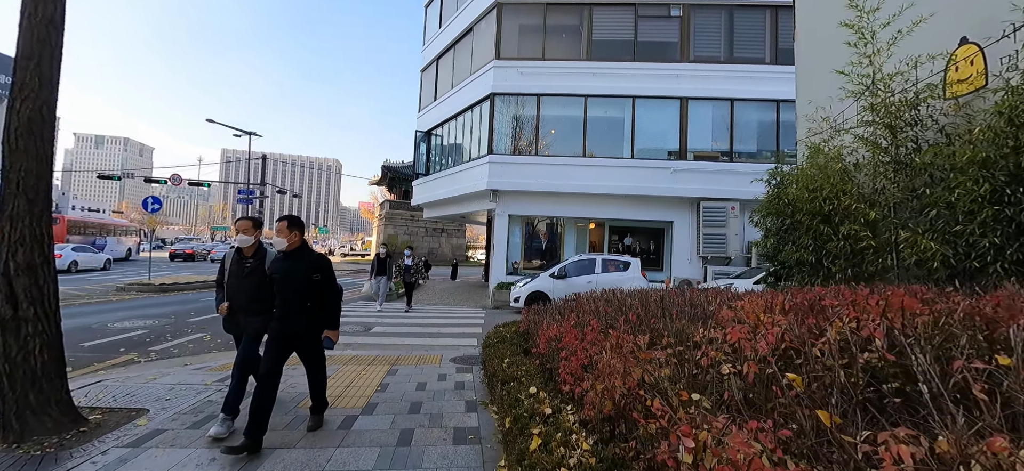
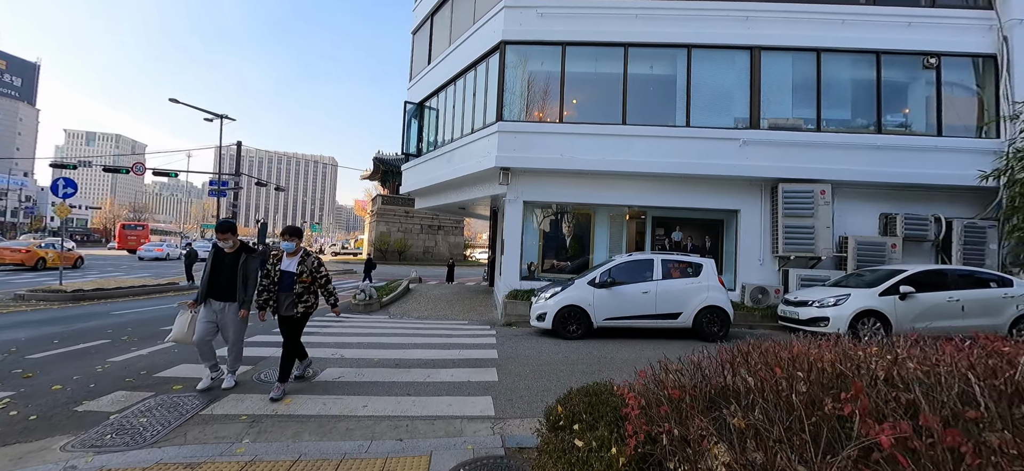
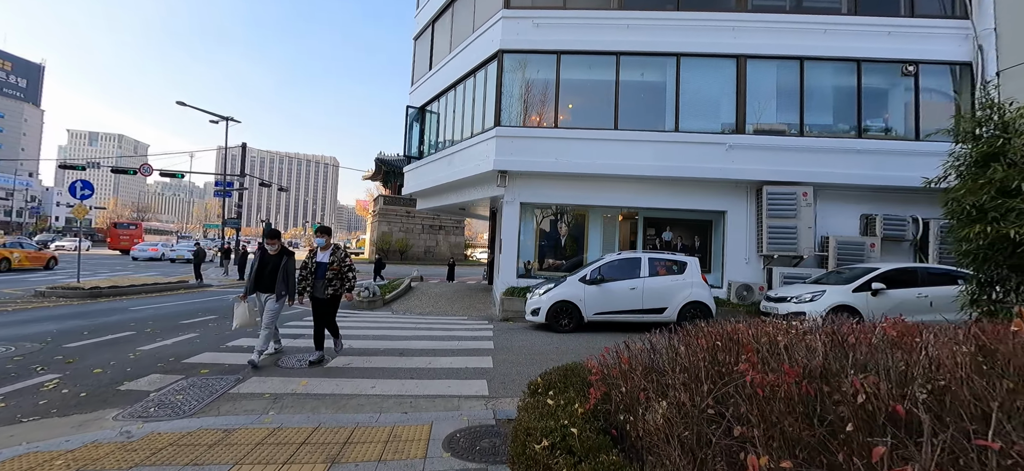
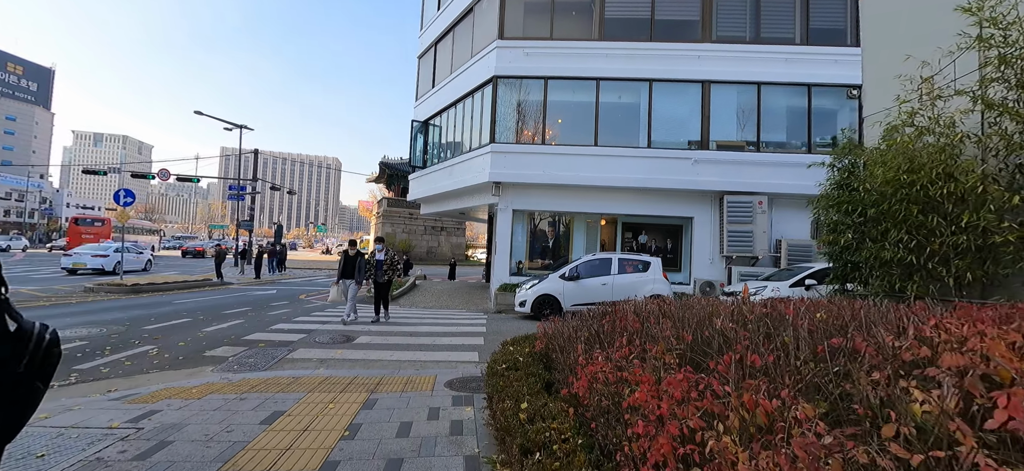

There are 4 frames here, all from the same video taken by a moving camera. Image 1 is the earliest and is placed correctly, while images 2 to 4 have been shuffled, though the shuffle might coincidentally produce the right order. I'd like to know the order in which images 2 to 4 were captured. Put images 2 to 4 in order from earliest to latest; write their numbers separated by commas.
4, 3, 2
